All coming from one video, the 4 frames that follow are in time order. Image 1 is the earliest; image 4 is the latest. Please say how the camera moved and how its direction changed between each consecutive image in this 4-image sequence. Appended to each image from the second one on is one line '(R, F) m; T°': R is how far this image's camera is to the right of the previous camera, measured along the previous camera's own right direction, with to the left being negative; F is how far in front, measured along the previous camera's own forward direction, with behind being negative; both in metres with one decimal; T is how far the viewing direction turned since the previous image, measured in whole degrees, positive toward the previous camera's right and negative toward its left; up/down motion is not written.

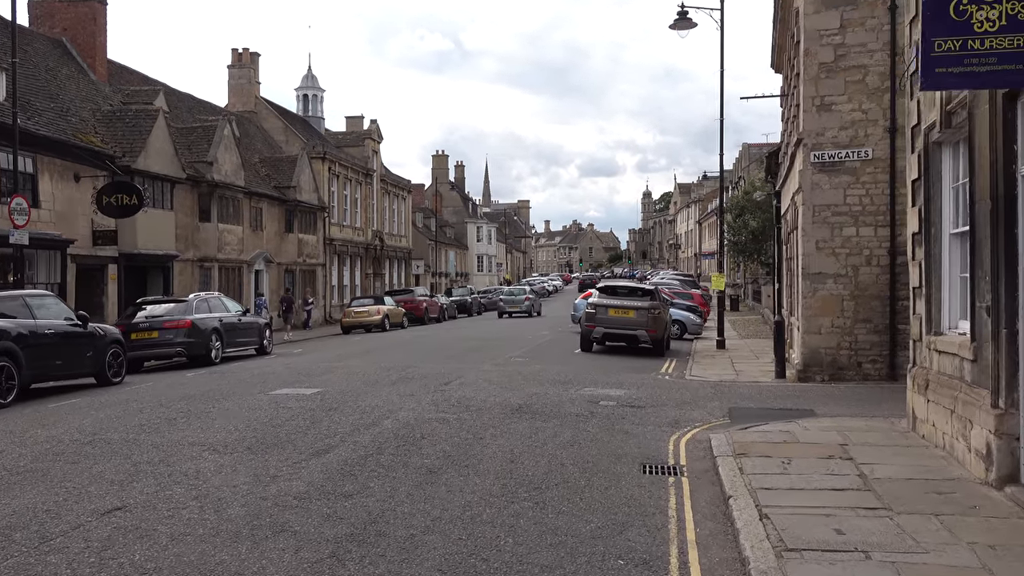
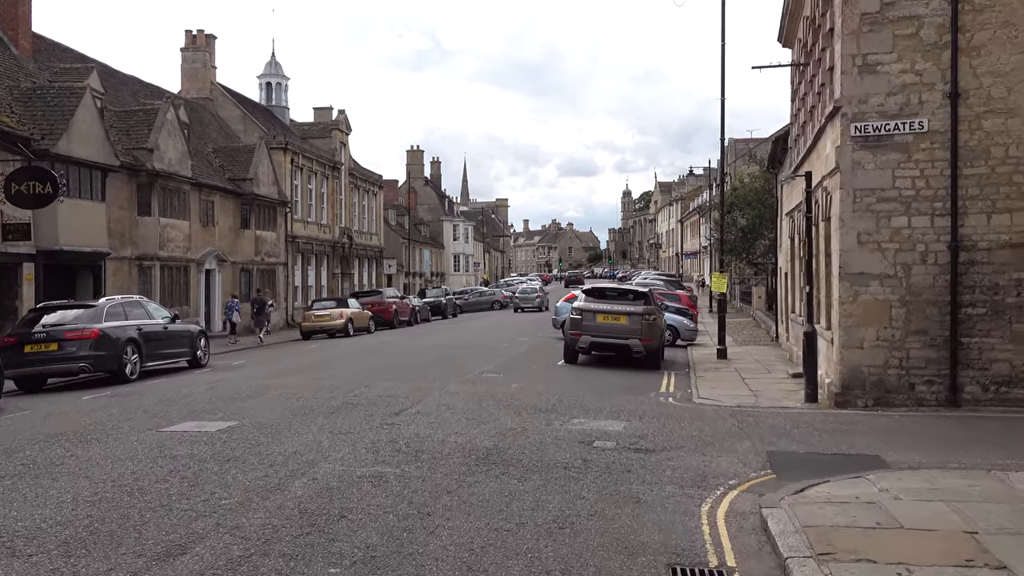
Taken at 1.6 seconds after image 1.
(+0.1, +2.8) m; +1°
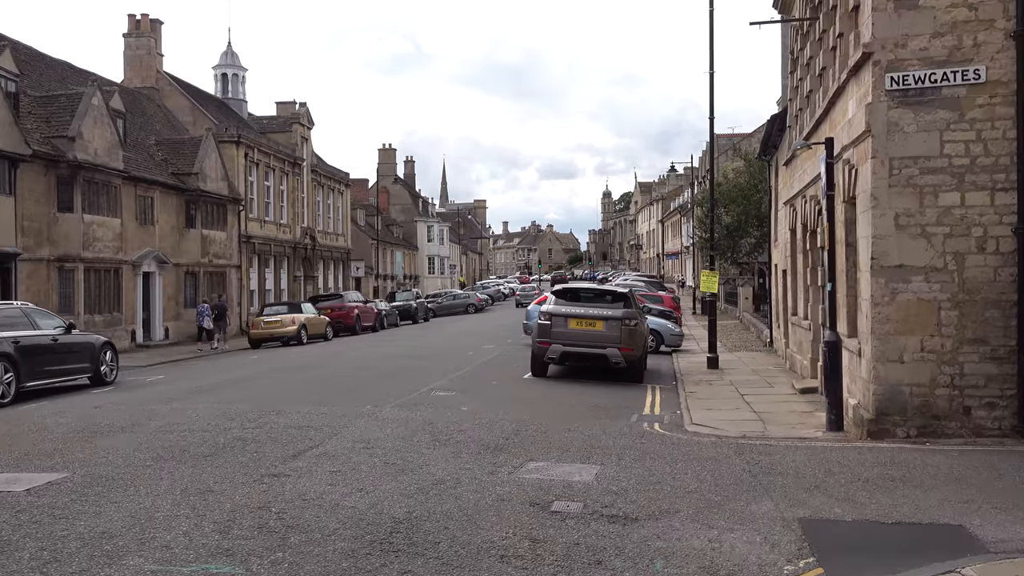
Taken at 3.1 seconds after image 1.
(+0.4, +2.6) m; +1°
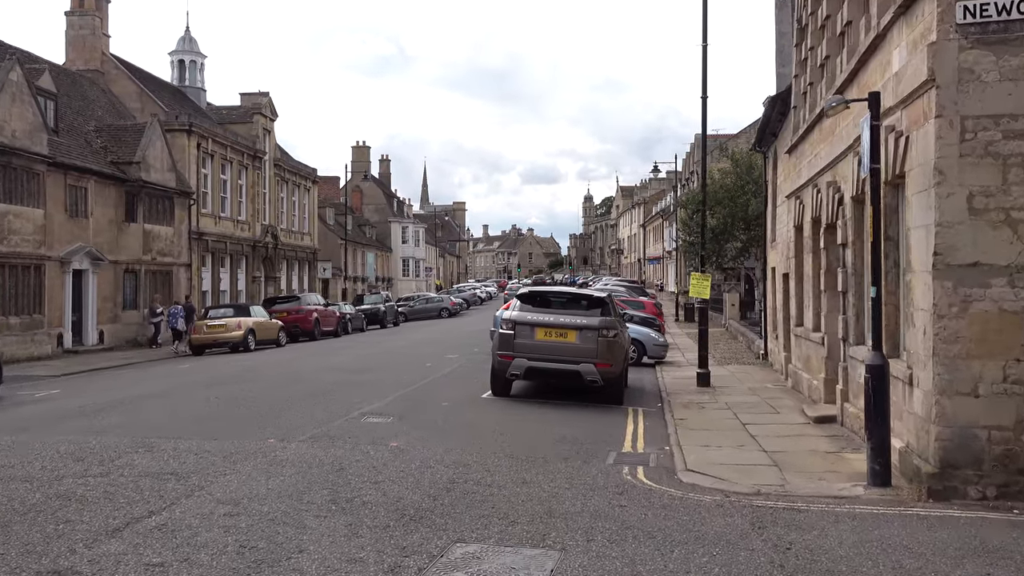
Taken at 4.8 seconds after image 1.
(+0.4, +2.5) m; +1°
